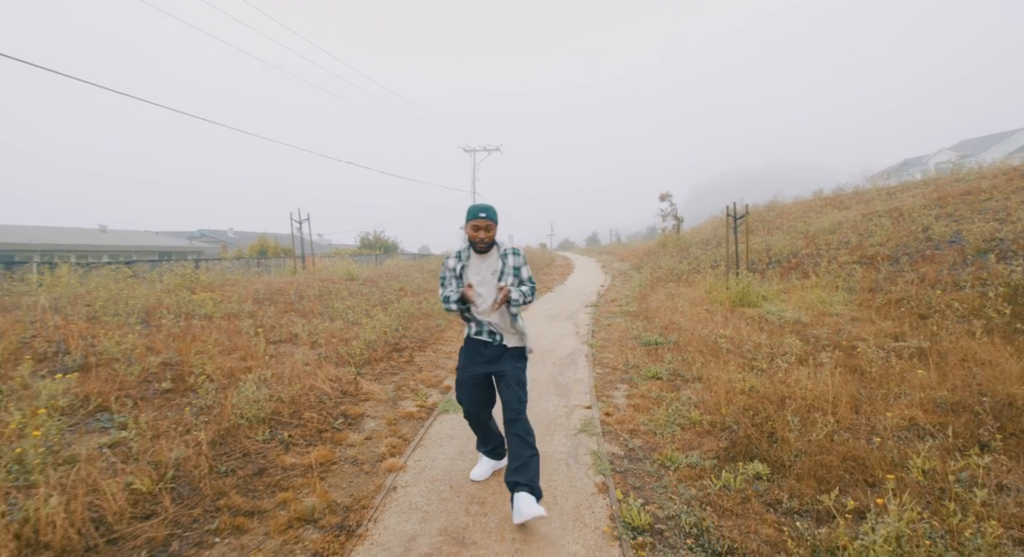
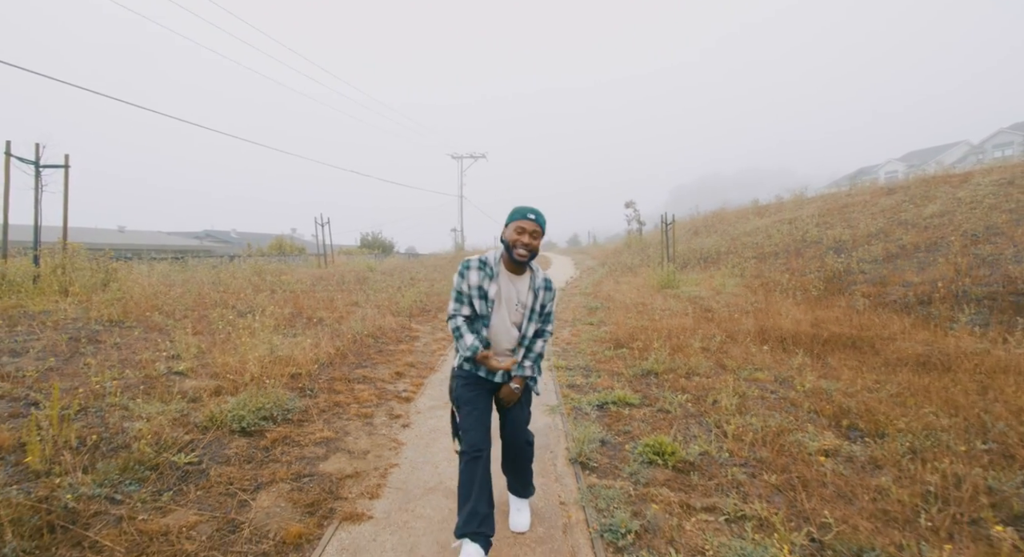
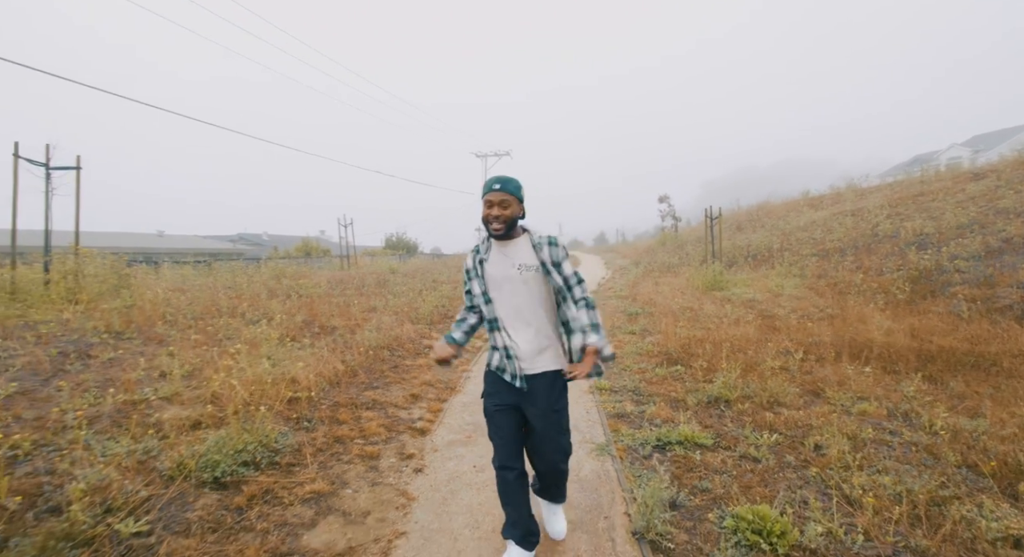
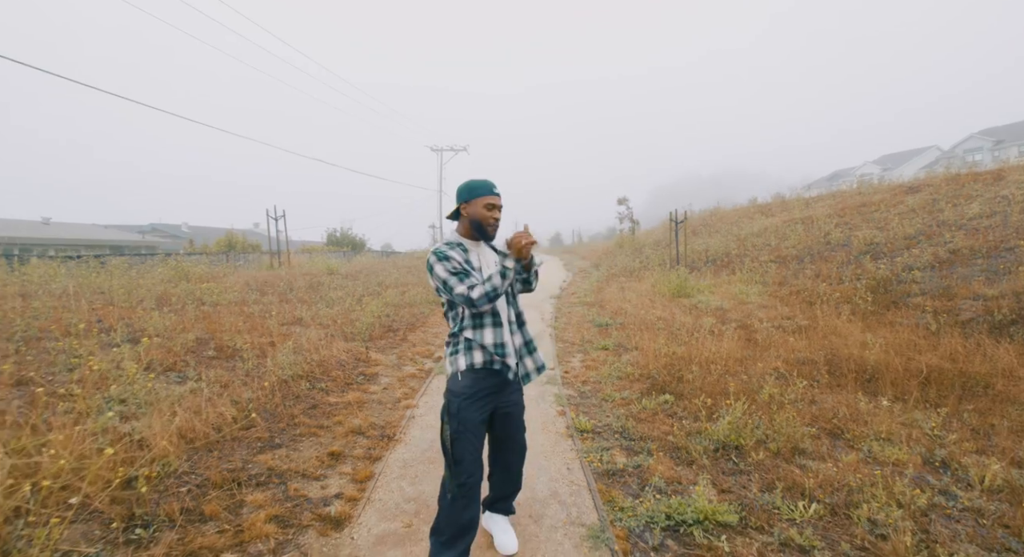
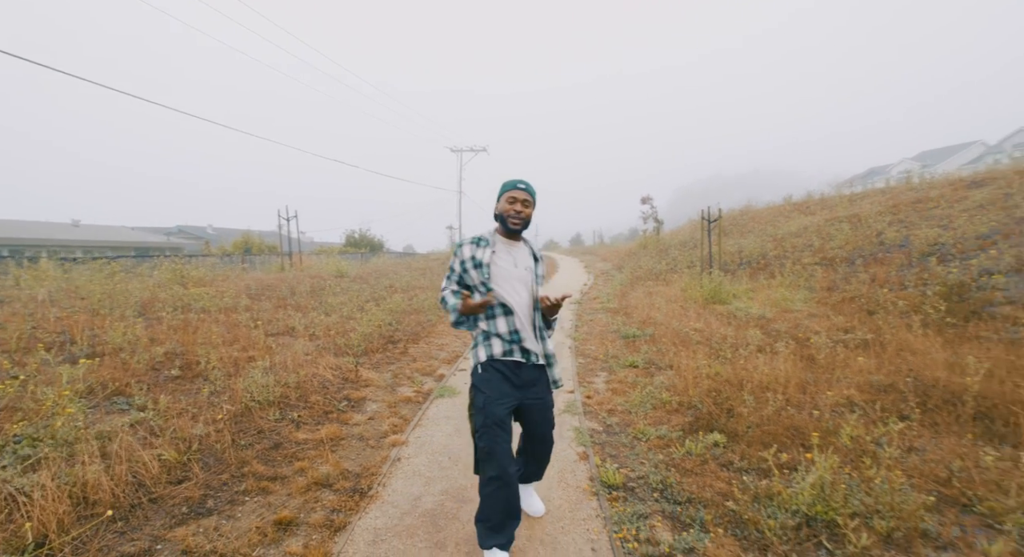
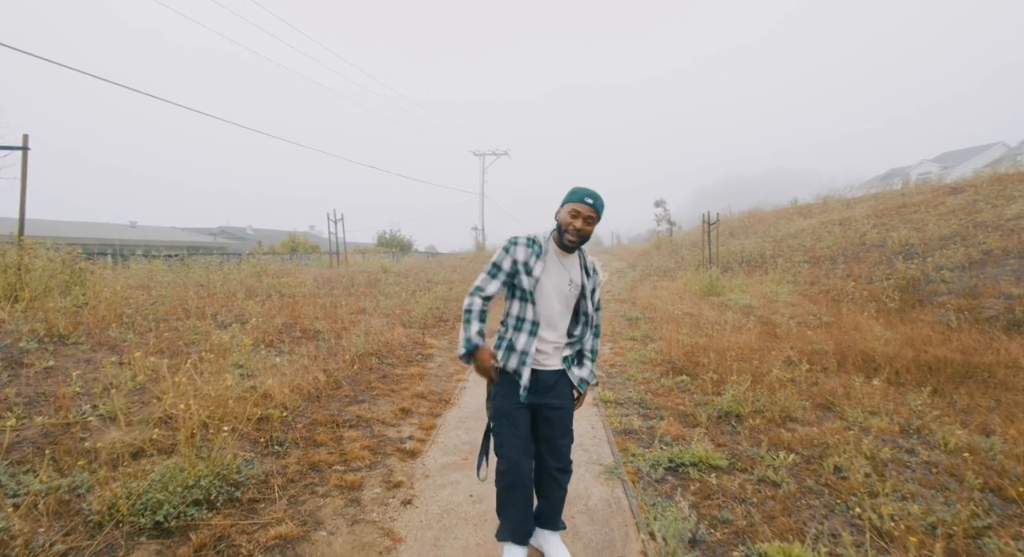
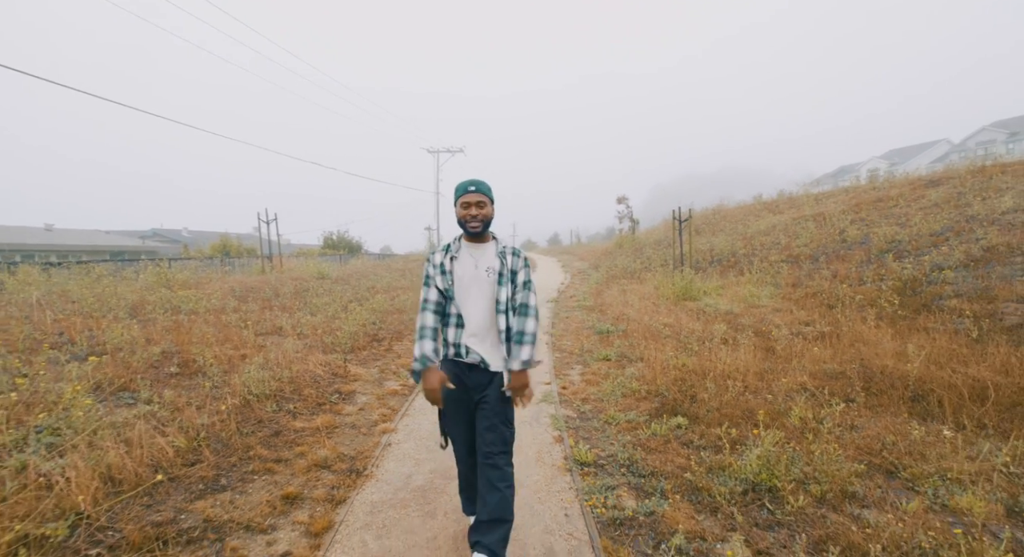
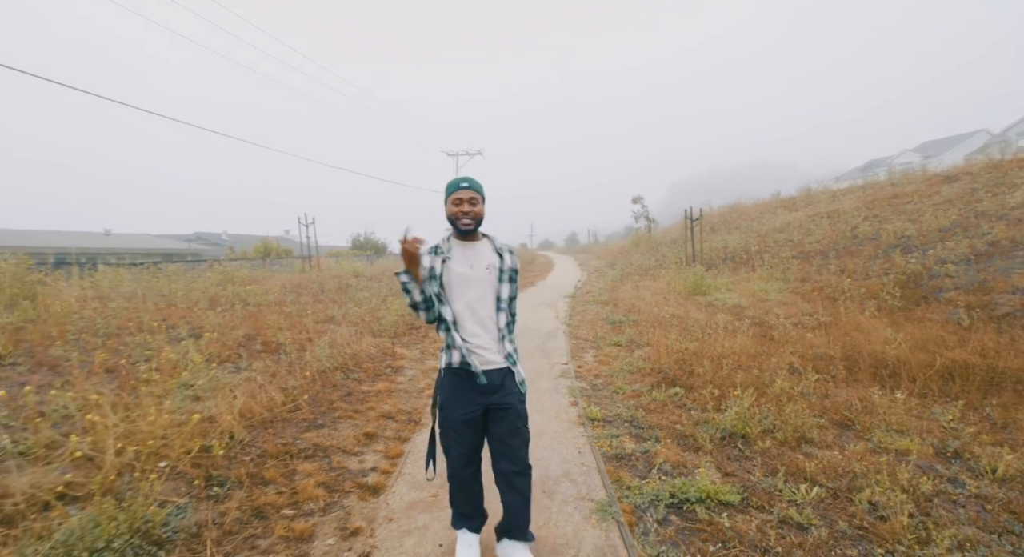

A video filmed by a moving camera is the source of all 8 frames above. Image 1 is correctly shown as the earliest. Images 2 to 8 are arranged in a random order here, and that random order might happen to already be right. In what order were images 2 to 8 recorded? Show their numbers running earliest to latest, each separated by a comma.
5, 7, 4, 8, 6, 3, 2
